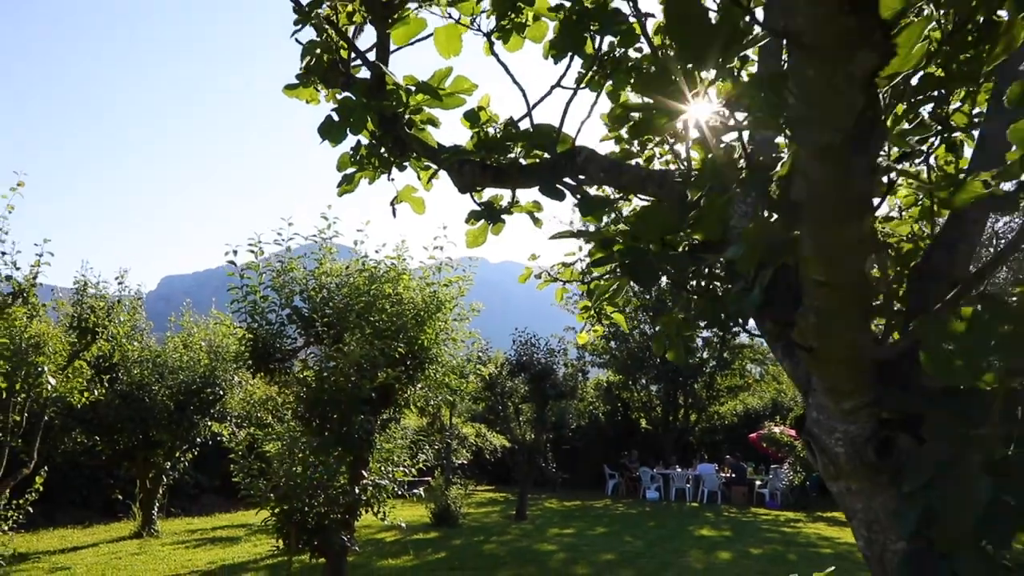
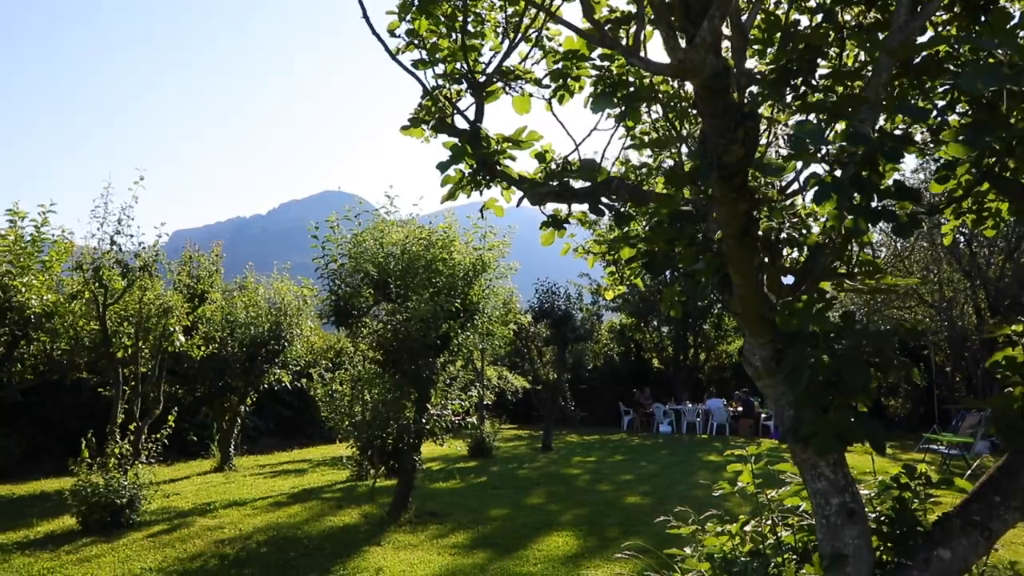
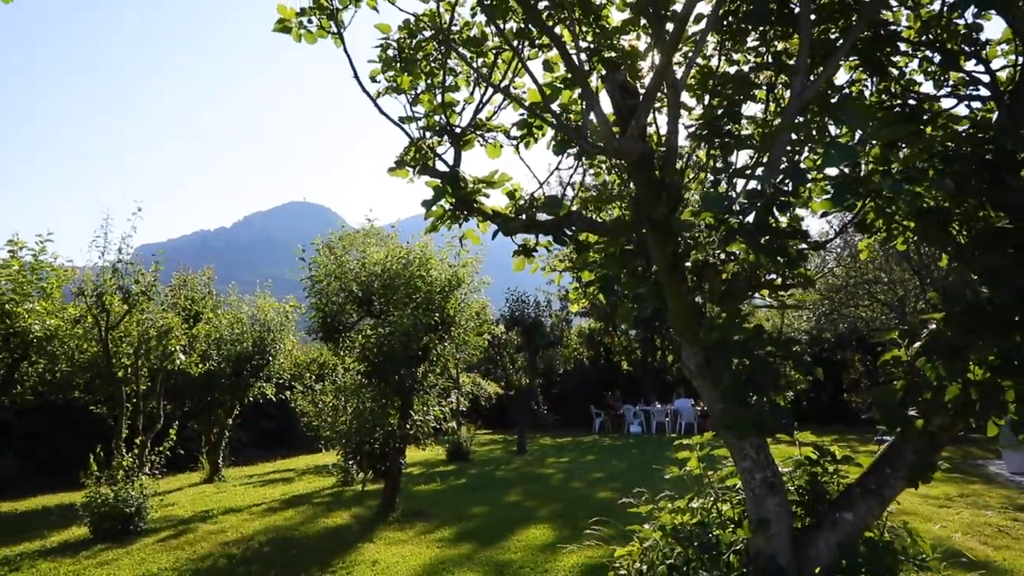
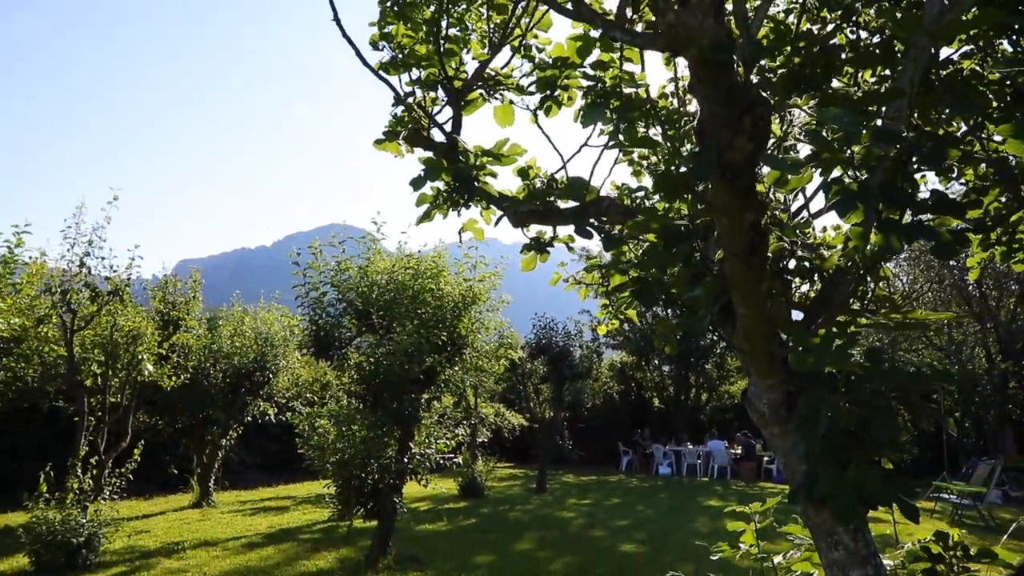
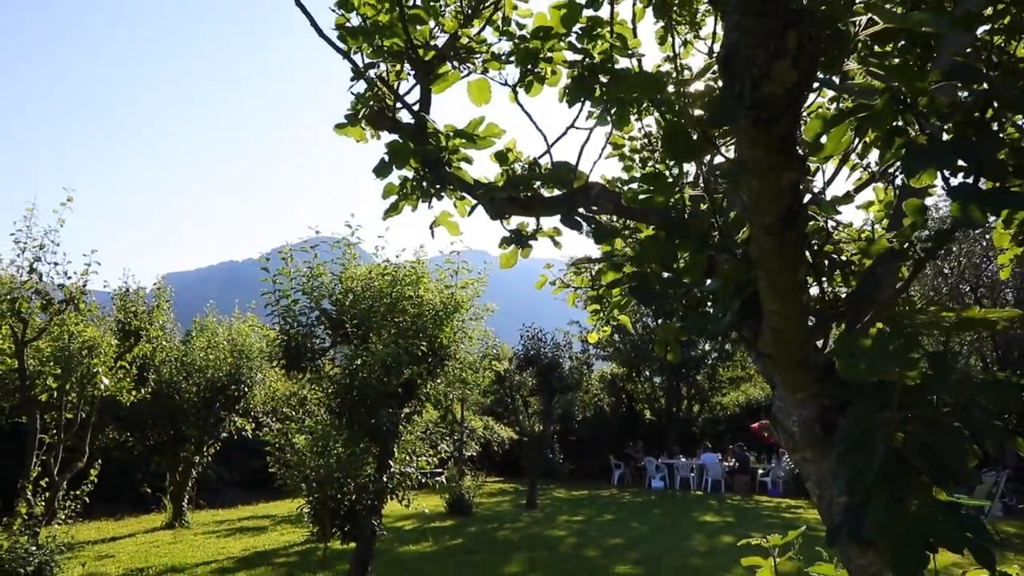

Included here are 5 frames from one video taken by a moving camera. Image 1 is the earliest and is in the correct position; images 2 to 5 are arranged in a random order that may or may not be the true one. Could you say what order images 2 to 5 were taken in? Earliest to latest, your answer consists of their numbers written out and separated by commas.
5, 4, 2, 3
